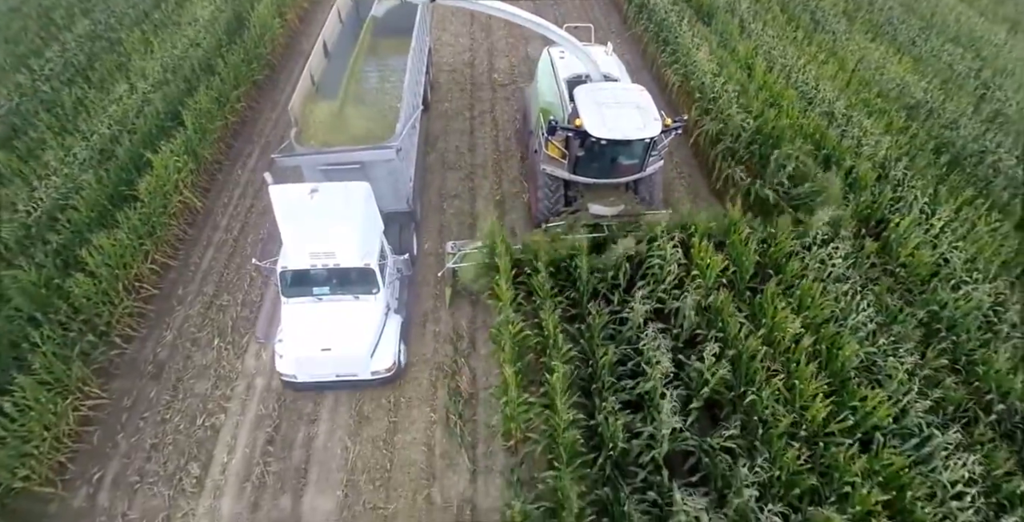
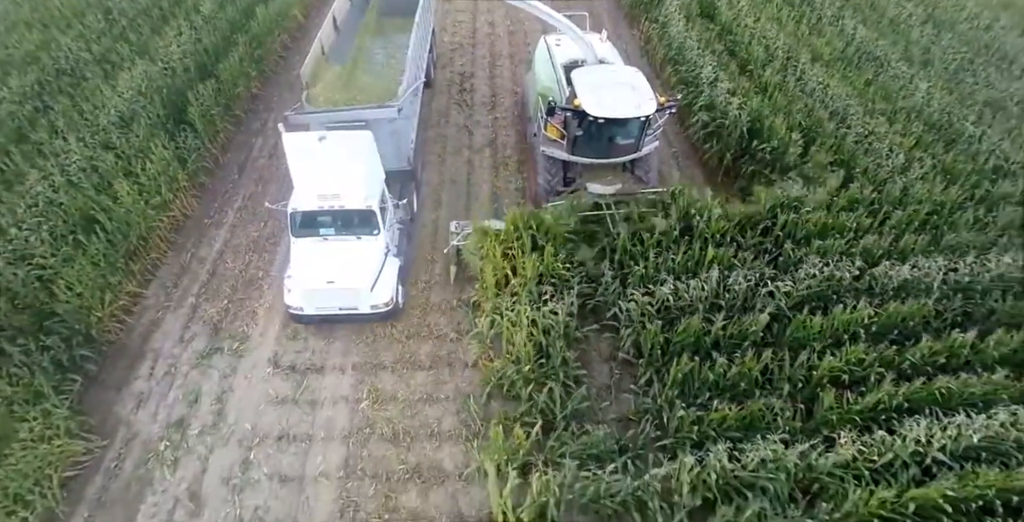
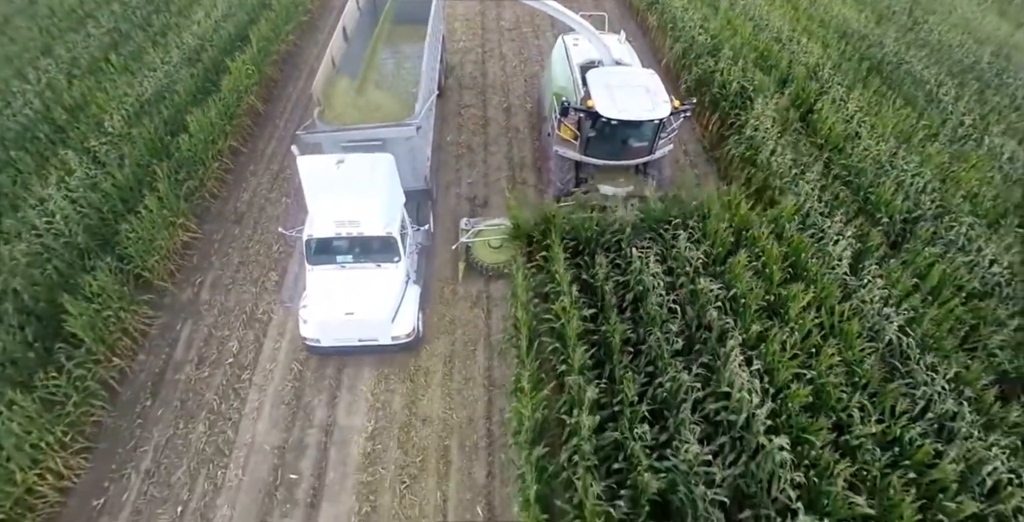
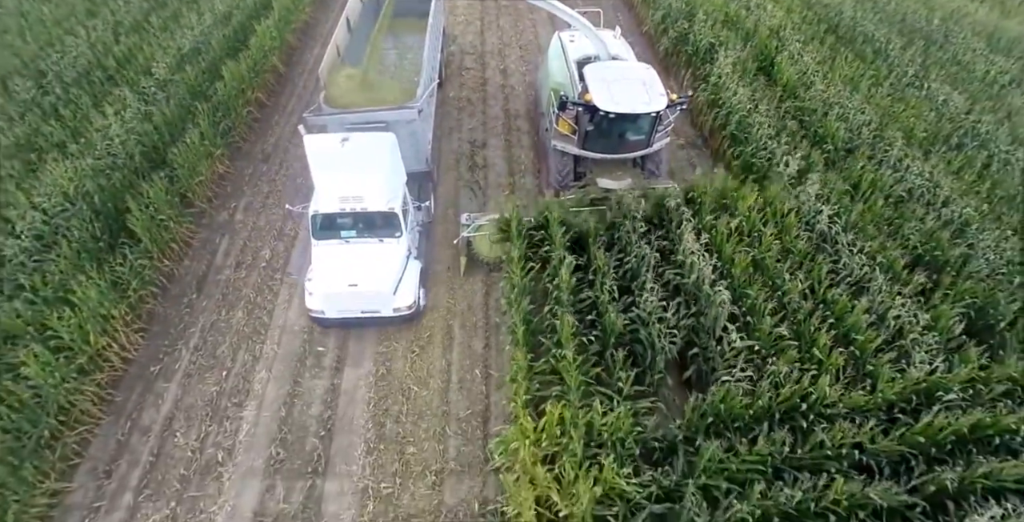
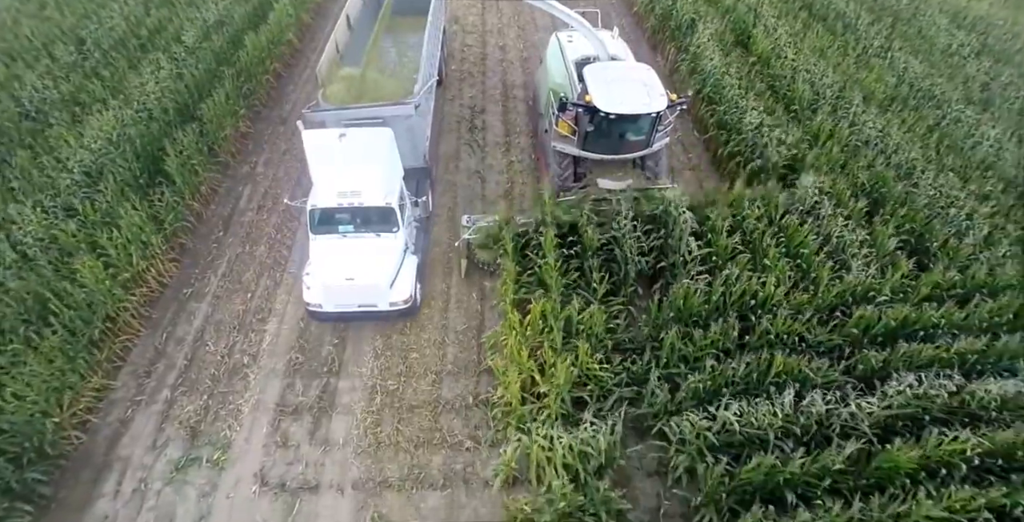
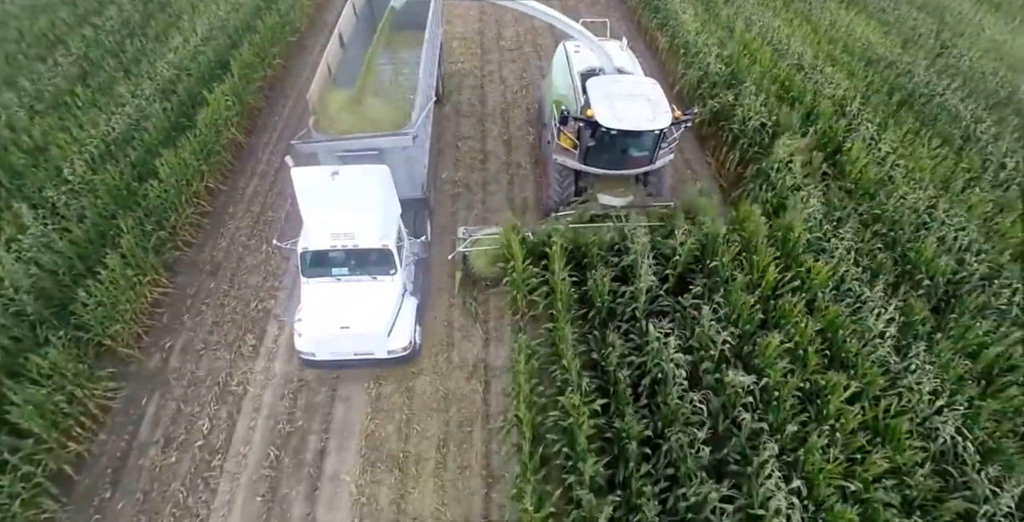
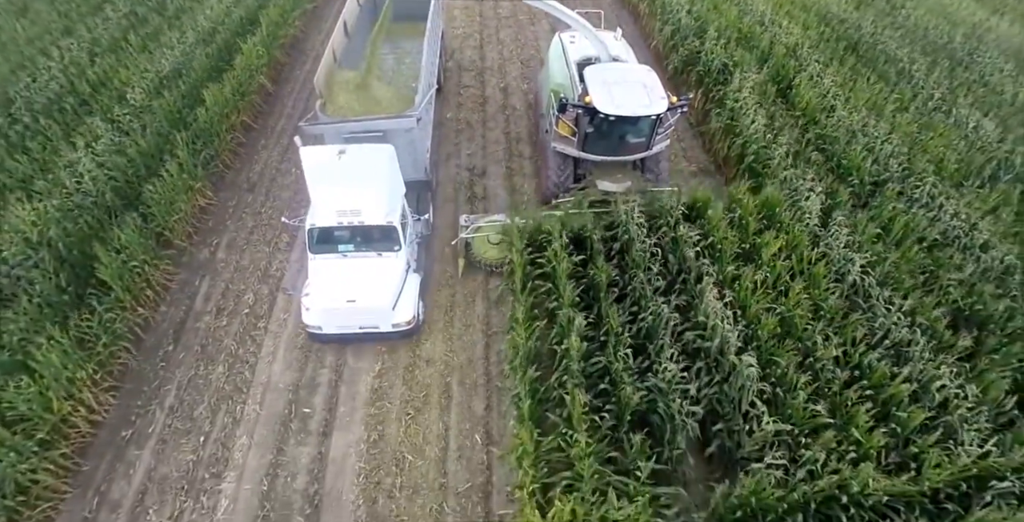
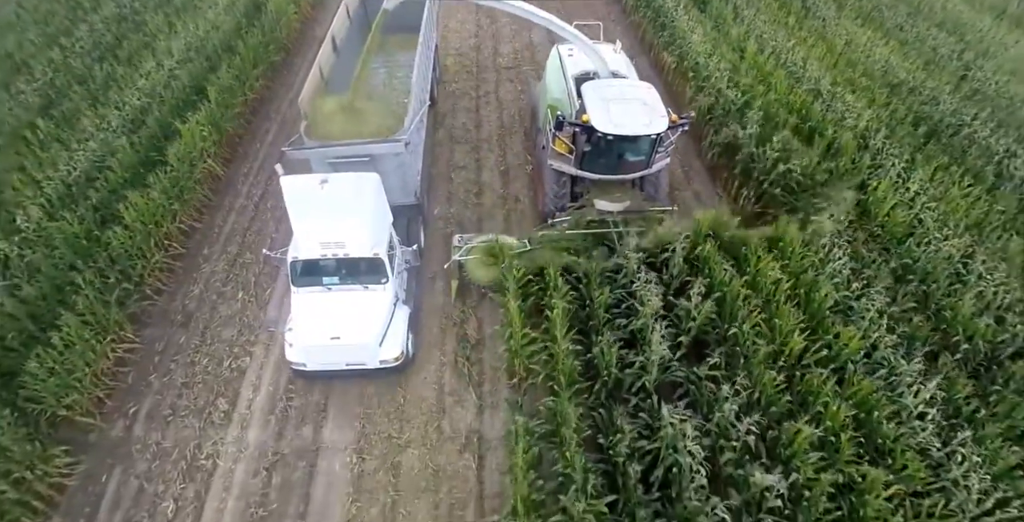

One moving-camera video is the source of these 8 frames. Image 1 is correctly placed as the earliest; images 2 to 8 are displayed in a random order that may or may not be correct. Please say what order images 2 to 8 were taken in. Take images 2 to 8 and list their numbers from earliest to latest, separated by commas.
8, 6, 3, 7, 4, 5, 2
